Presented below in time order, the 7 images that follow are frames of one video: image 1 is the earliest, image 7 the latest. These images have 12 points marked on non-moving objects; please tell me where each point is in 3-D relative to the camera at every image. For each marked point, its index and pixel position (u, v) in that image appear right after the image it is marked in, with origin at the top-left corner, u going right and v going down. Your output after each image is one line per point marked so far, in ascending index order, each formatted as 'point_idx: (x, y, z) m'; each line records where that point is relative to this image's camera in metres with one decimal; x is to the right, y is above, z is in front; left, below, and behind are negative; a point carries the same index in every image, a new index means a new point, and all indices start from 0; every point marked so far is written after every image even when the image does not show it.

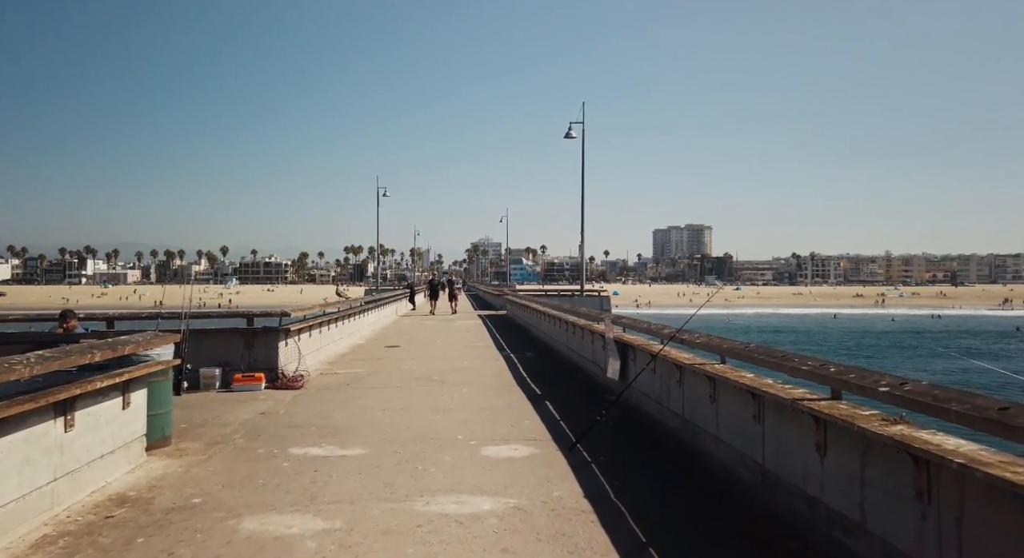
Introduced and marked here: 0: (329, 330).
0: (-4.9, -1.4, +15.5) m
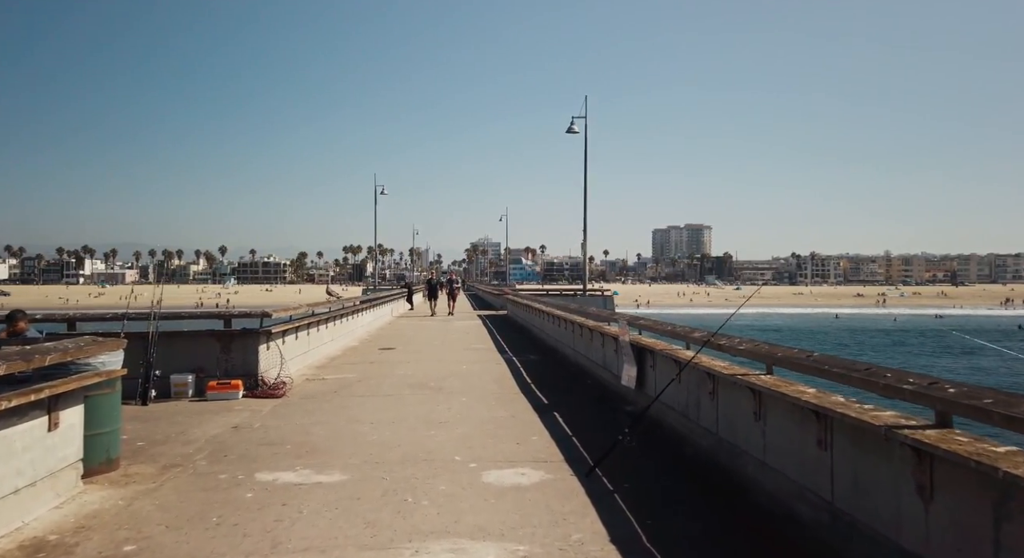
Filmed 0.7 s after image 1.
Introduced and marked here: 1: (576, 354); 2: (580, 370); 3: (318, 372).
0: (-4.9, -1.3, +14.5) m
1: (+1.5, -1.8, +13.3) m
2: (+1.5, -2.0, +12.4) m
3: (-4.1, -2.0, +12.4) m
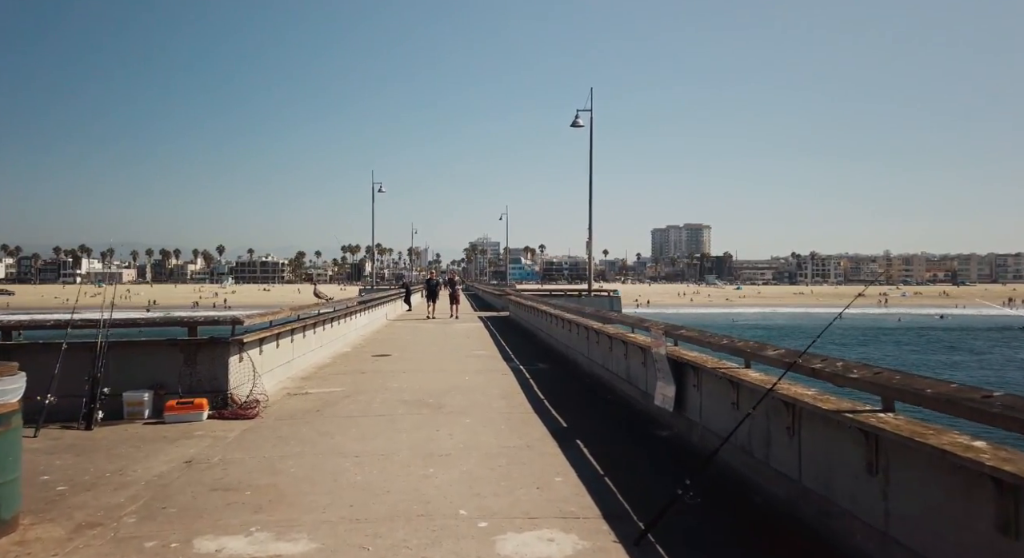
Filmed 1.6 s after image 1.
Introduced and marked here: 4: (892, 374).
0: (-4.7, -1.3, +13.1) m
1: (+1.7, -1.8, +11.9) m
2: (+1.7, -2.0, +11.0) m
3: (-4.0, -2.0, +11.0) m
4: (+2.4, -0.6, +3.7) m
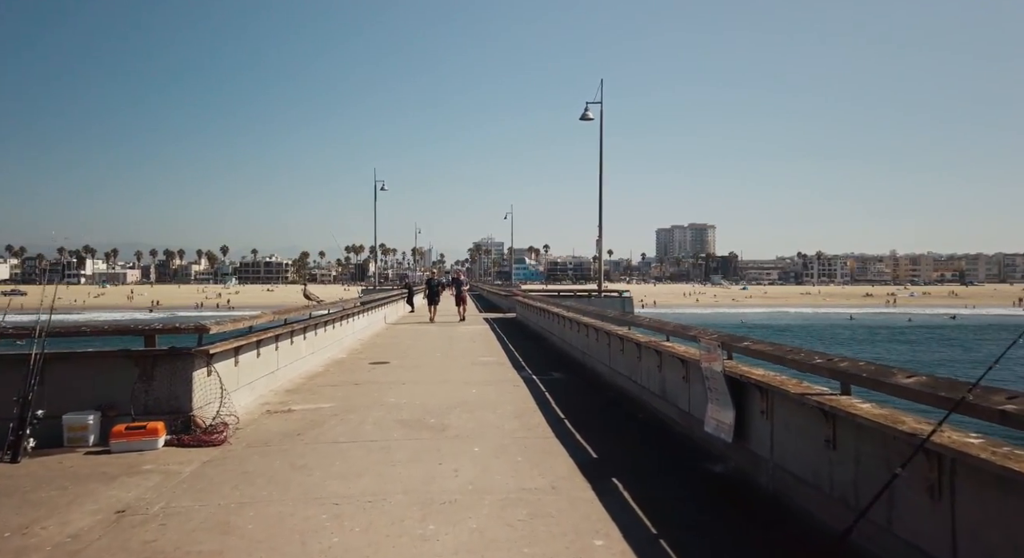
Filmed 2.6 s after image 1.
0: (-4.5, -1.3, +11.7) m
1: (+1.9, -1.8, +10.5) m
2: (+1.9, -2.0, +9.6) m
3: (-3.8, -2.0, +9.6) m
4: (+2.6, -0.6, +2.3) m
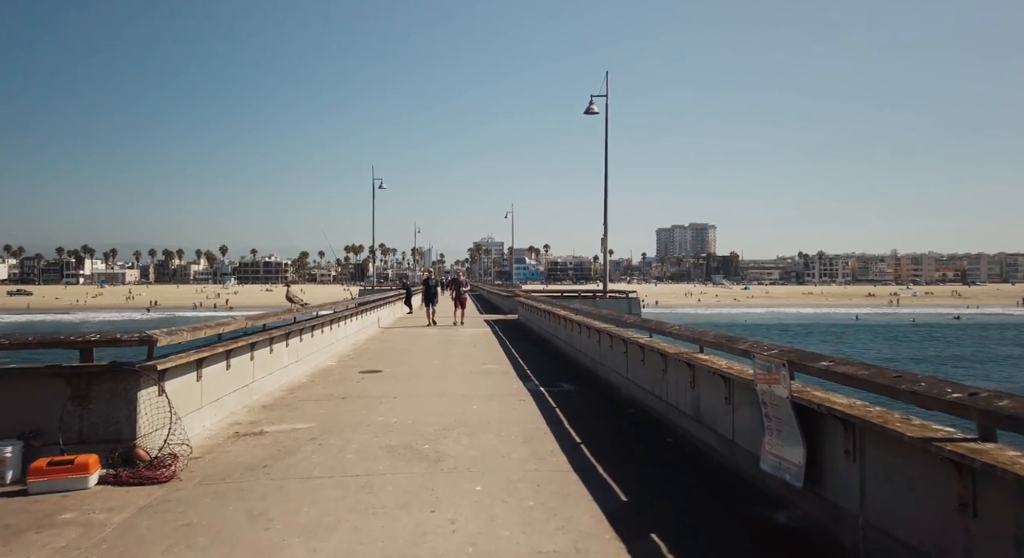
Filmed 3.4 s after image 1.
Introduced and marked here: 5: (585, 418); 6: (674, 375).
0: (-4.4, -1.4, +10.5) m
1: (+2.0, -1.8, +9.3) m
2: (+2.0, -2.0, +8.4) m
3: (-3.7, -2.0, +8.4) m
4: (+2.7, -0.6, +1.1) m
5: (+1.1, -2.0, +8.5) m
6: (+2.1, -1.3, +7.7) m
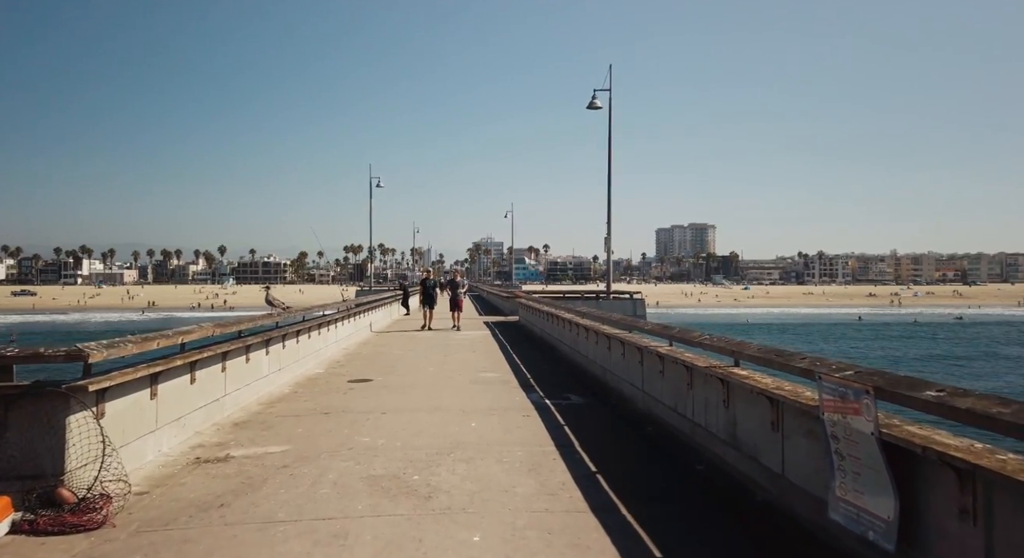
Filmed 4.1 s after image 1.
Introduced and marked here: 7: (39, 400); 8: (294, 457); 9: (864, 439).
0: (-4.3, -1.4, +9.5) m
1: (+2.0, -1.8, +8.3) m
2: (+2.0, -2.0, +7.4) m
3: (-3.6, -2.0, +7.4) m
4: (+2.7, -0.6, +0.1) m
5: (+1.1, -2.0, +7.5) m
6: (+2.2, -1.3, +6.7) m
7: (-4.0, -1.0, +4.9) m
8: (-2.5, -2.0, +6.7) m
9: (+2.2, -1.0, +3.7) m
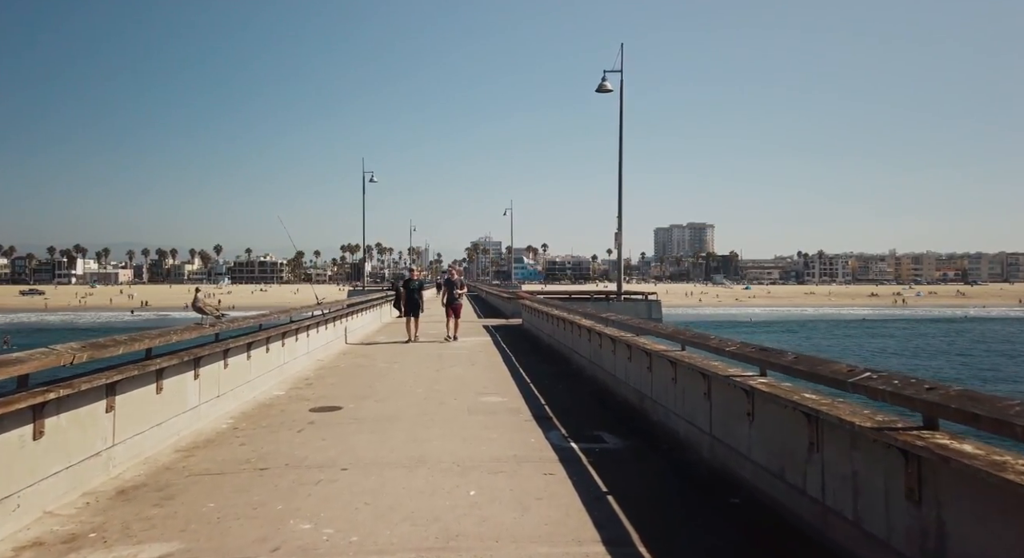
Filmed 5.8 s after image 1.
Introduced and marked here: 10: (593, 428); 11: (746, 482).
0: (-4.2, -1.4, +6.9) m
1: (+2.2, -1.8, +5.7) m
2: (+2.2, -2.0, +4.8) m
3: (-3.4, -2.0, +4.7) m
4: (+2.9, -0.6, -2.6) m
5: (+1.3, -2.0, +4.9) m
6: (+2.4, -1.3, +4.1) m
7: (-3.8, -1.0, +2.2) m
8: (-2.3, -2.0, +4.1) m
9: (+2.4, -1.0, +1.0) m
10: (+1.1, -2.0, +7.9) m
11: (+2.2, -1.9, +5.5) m
